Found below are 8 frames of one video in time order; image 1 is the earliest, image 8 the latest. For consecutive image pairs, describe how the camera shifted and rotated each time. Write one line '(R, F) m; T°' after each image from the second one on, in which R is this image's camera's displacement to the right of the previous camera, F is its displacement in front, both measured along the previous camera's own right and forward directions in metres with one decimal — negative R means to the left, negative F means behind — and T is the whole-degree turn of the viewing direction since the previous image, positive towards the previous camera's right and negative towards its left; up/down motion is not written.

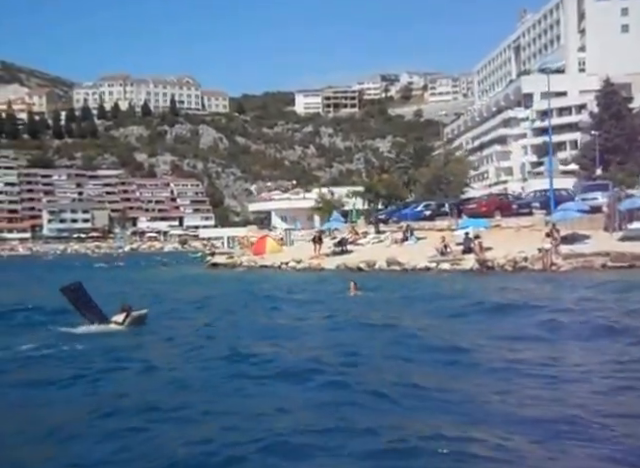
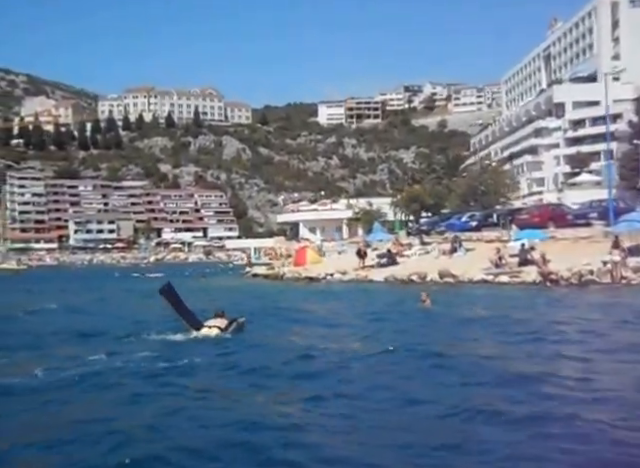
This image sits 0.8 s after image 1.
(-1.6, +0.3) m; -1°
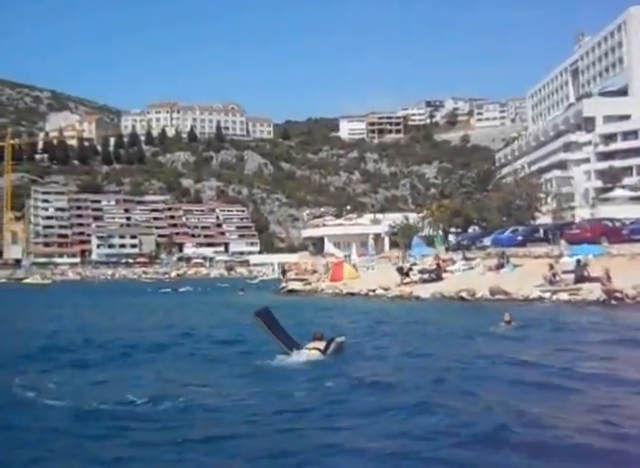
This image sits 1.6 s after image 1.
(-1.4, +0.6) m; -1°
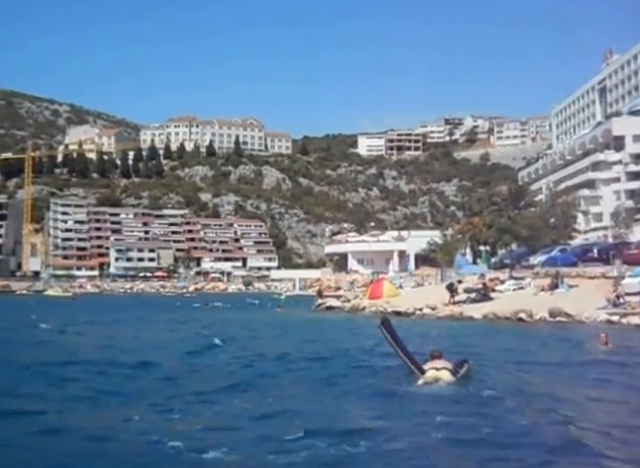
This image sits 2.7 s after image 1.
(-2.1, +0.6) m; -1°
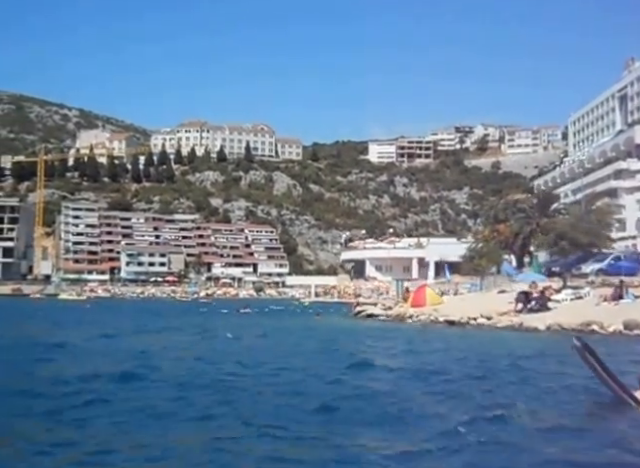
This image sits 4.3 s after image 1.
(-3.2, +0.2) m; 0°
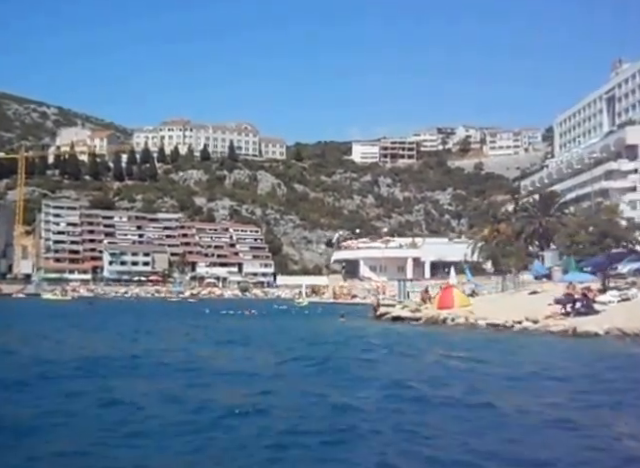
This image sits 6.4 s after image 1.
(-4.4, +0.4) m; +2°
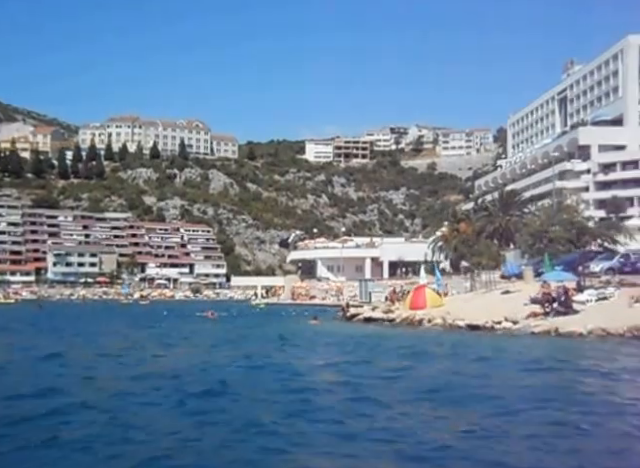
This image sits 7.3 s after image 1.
(-1.5, +2.2) m; +4°
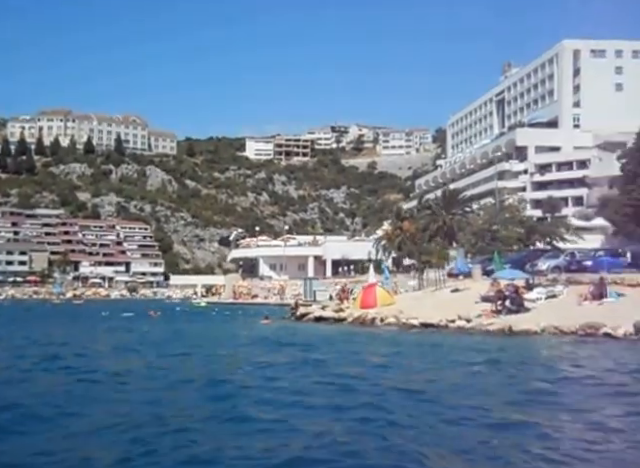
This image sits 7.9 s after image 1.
(-0.9, +1.0) m; +4°
